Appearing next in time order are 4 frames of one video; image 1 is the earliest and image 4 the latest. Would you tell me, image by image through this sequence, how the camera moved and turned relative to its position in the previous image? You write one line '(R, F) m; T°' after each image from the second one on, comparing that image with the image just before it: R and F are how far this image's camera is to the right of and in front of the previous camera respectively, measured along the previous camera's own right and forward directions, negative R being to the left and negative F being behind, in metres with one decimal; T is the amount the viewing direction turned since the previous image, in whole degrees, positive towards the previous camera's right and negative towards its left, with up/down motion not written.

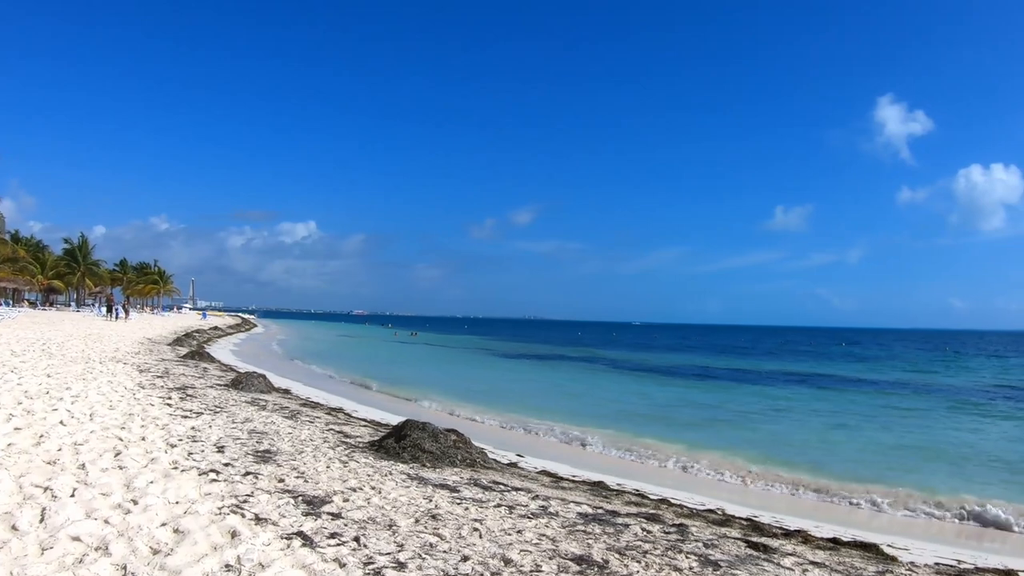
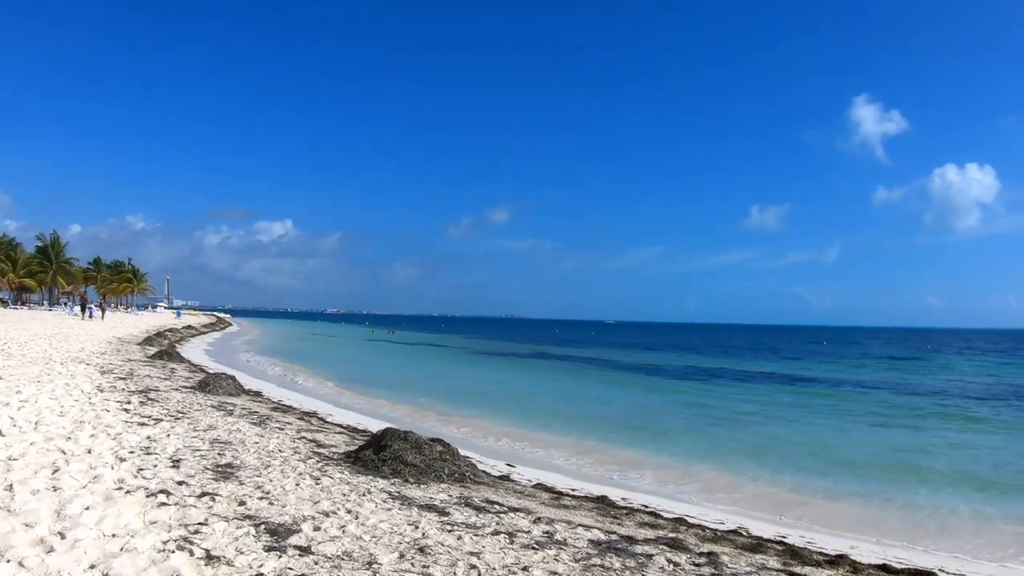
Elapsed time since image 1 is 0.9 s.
(-0.2, +0.9) m; +2°
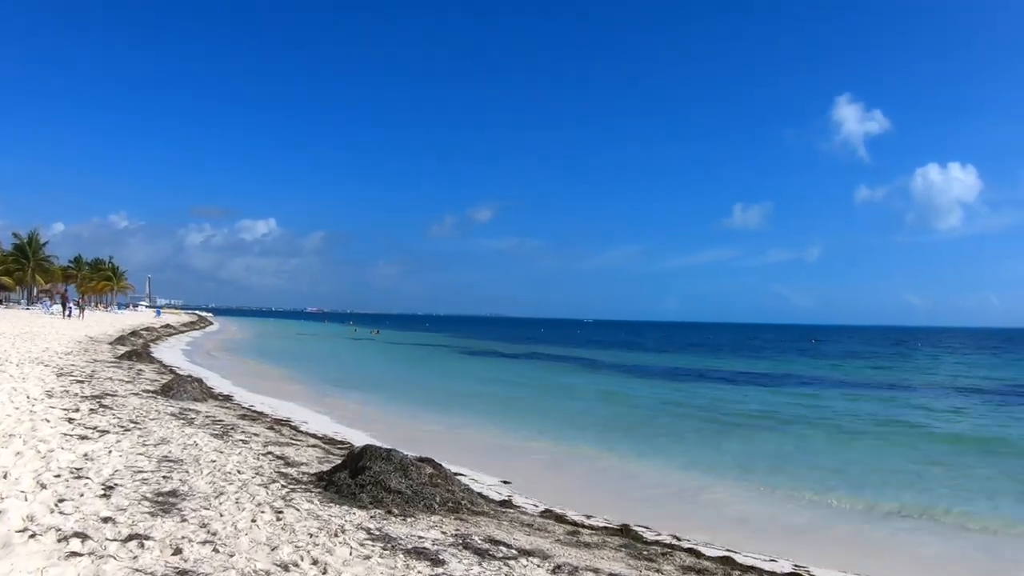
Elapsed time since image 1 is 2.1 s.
(-0.2, +1.3) m; +2°
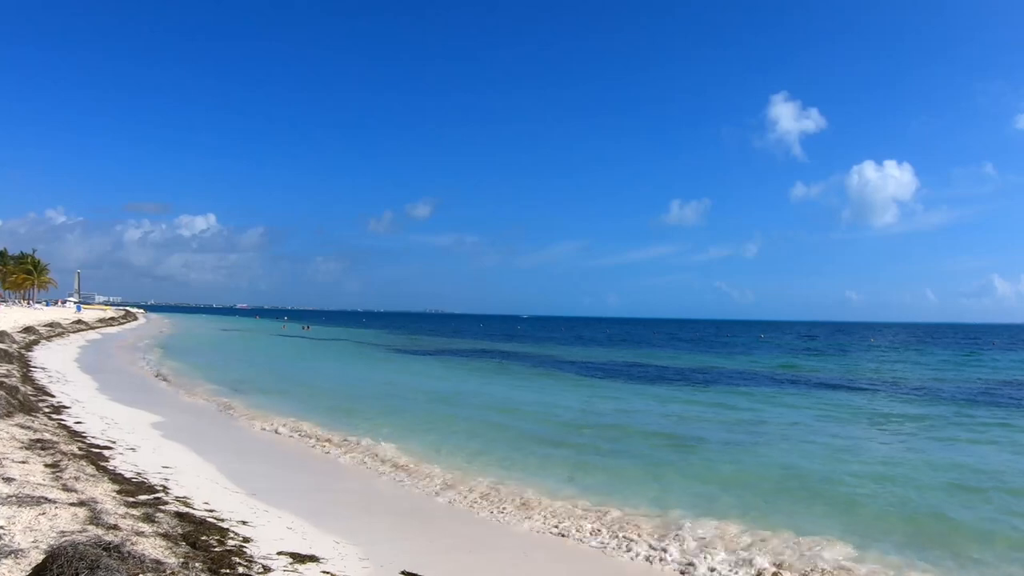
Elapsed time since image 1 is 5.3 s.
(+0.4, +3.3) m; +5°
